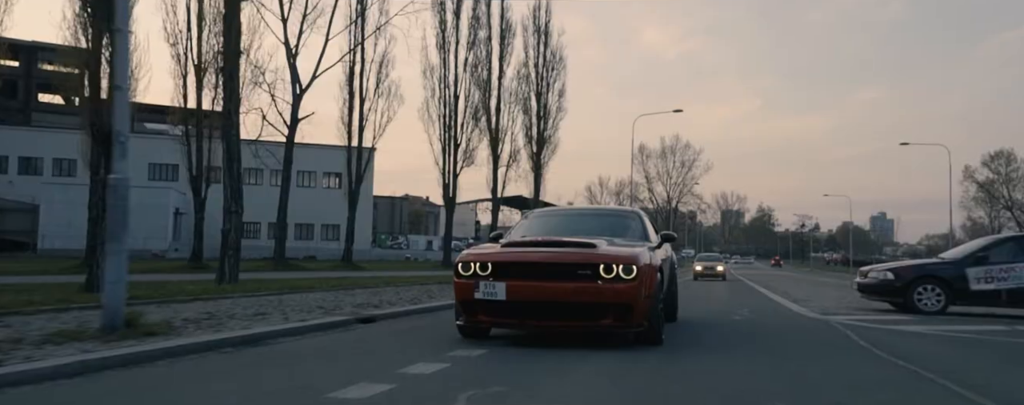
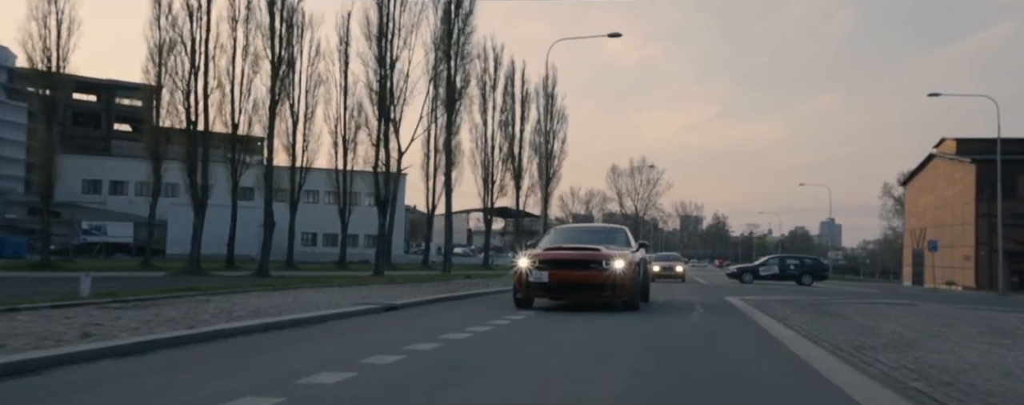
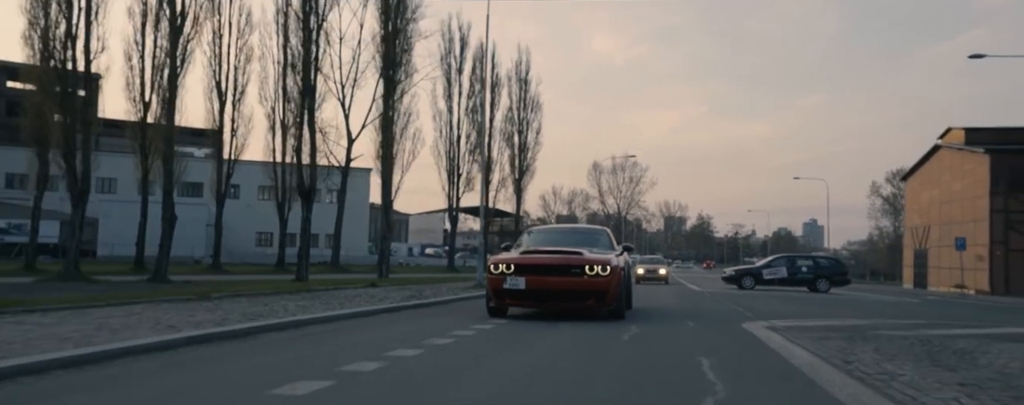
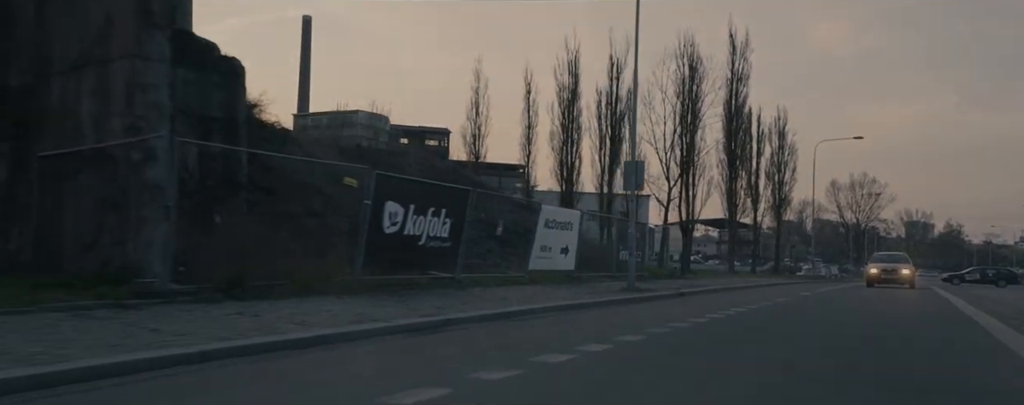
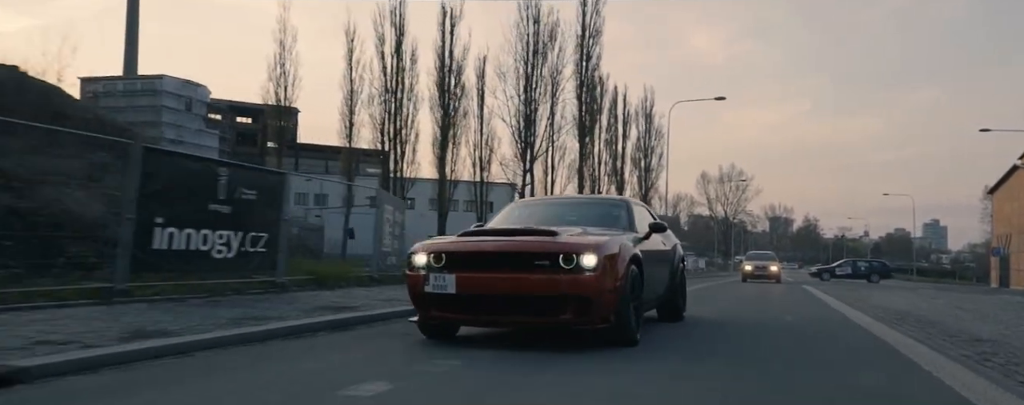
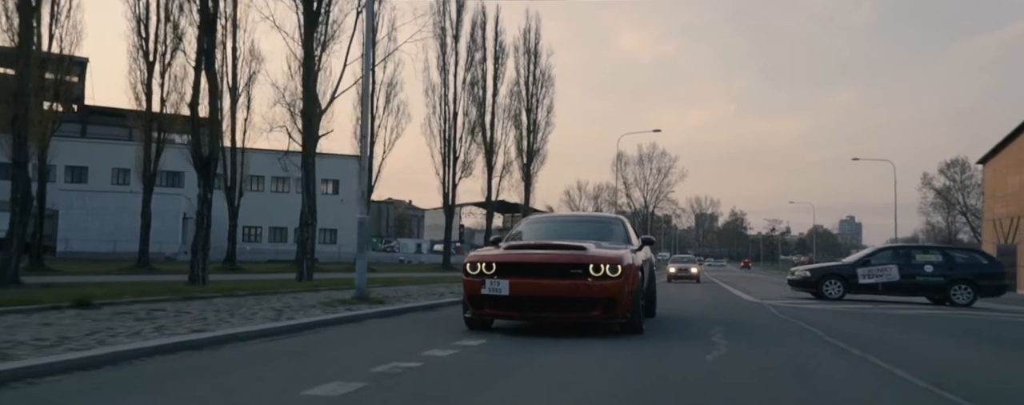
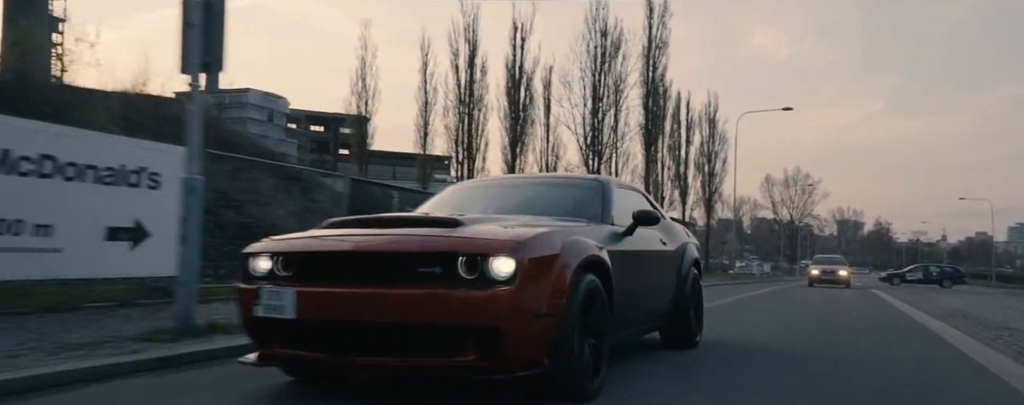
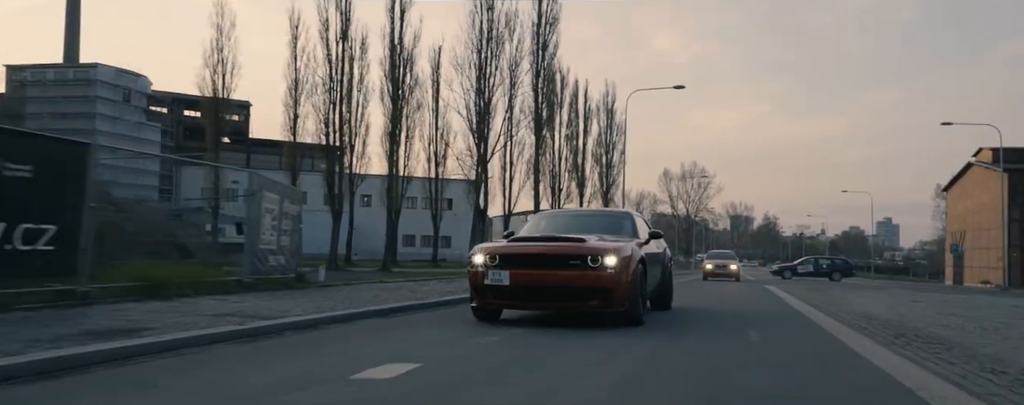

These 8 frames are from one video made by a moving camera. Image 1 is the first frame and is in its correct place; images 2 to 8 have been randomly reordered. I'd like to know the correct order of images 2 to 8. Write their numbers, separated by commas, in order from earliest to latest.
6, 3, 2, 8, 5, 7, 4
